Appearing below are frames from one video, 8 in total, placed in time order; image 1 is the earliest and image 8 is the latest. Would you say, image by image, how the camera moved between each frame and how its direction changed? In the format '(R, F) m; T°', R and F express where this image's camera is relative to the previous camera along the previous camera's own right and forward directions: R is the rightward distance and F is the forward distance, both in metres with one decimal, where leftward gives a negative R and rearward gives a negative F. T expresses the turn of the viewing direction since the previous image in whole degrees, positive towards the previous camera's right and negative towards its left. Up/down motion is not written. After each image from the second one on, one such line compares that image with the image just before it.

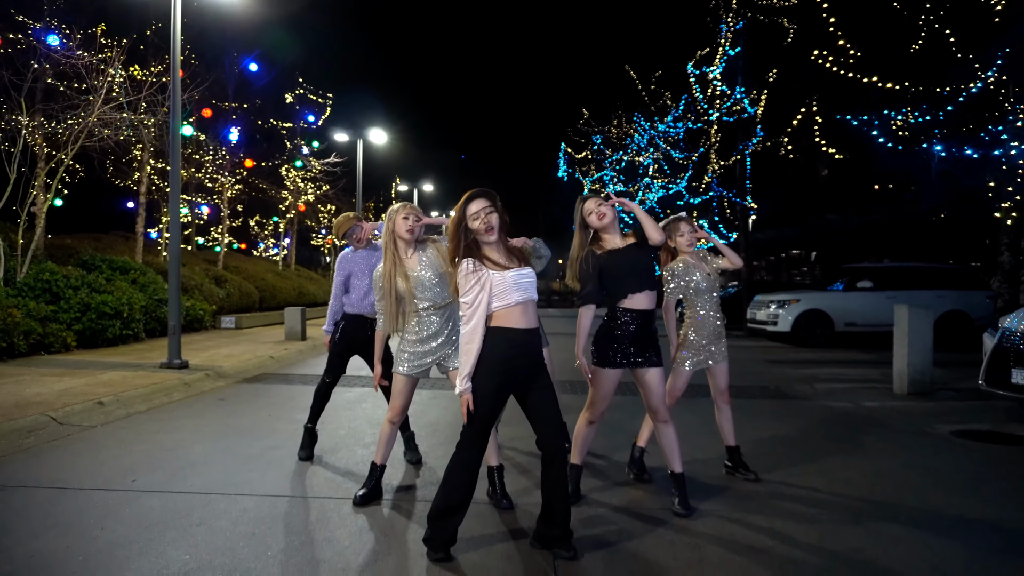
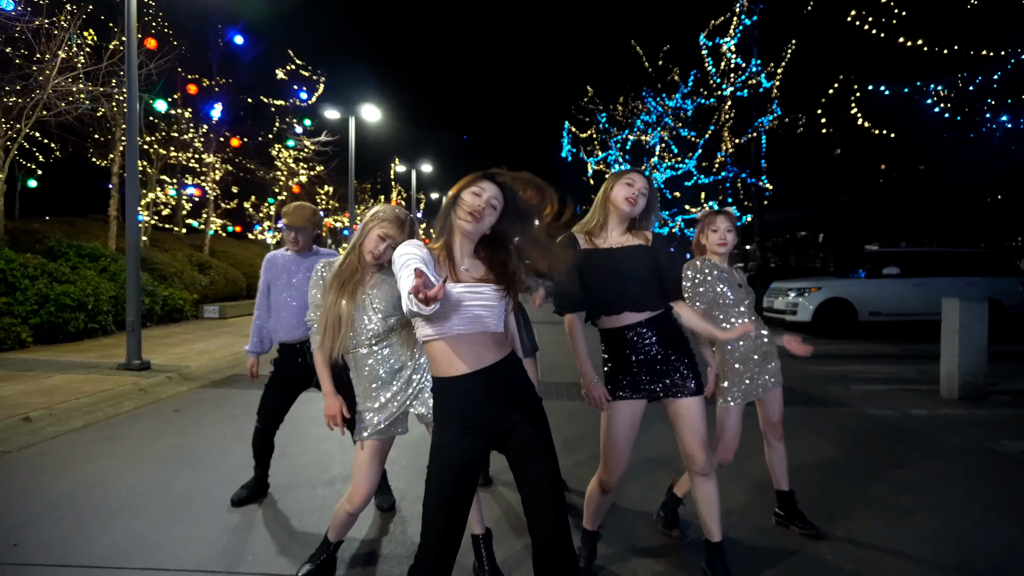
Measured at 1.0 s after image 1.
(0.0, +1.2) m; 0°
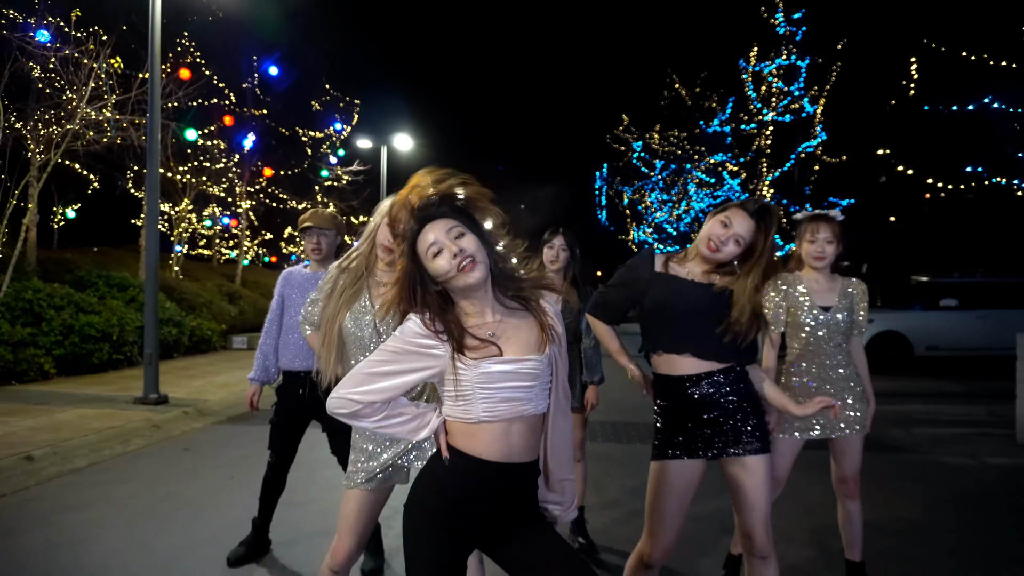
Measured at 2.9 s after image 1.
(0.0, +0.6) m; -3°
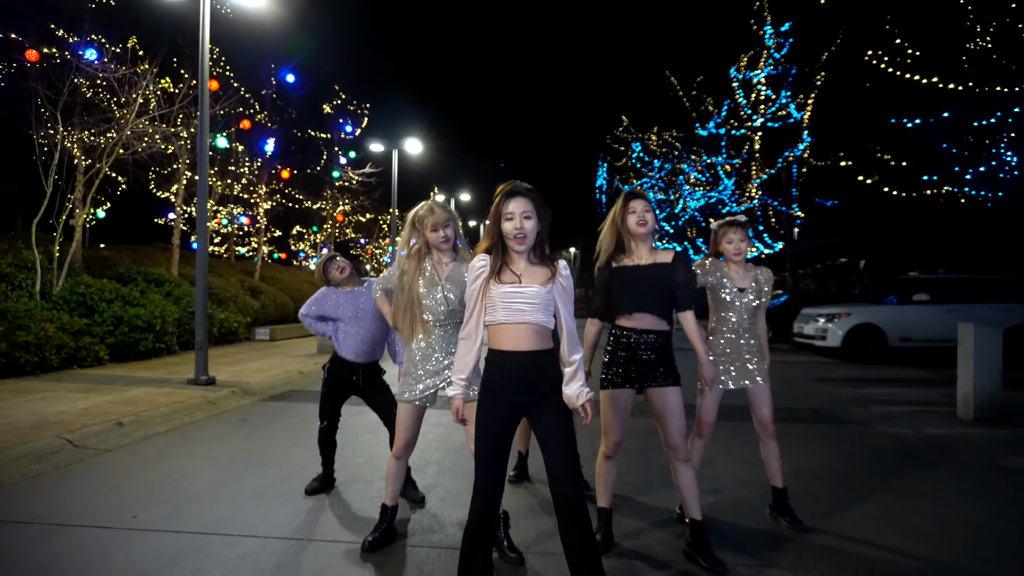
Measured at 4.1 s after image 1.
(-0.1, -1.3) m; 0°
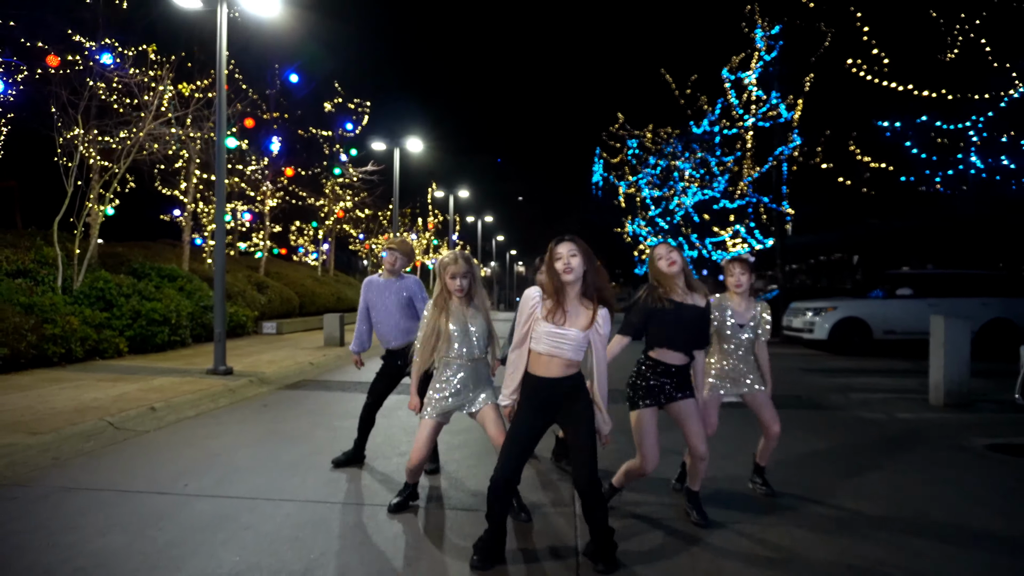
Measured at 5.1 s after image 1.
(-0.1, -0.7) m; 0°
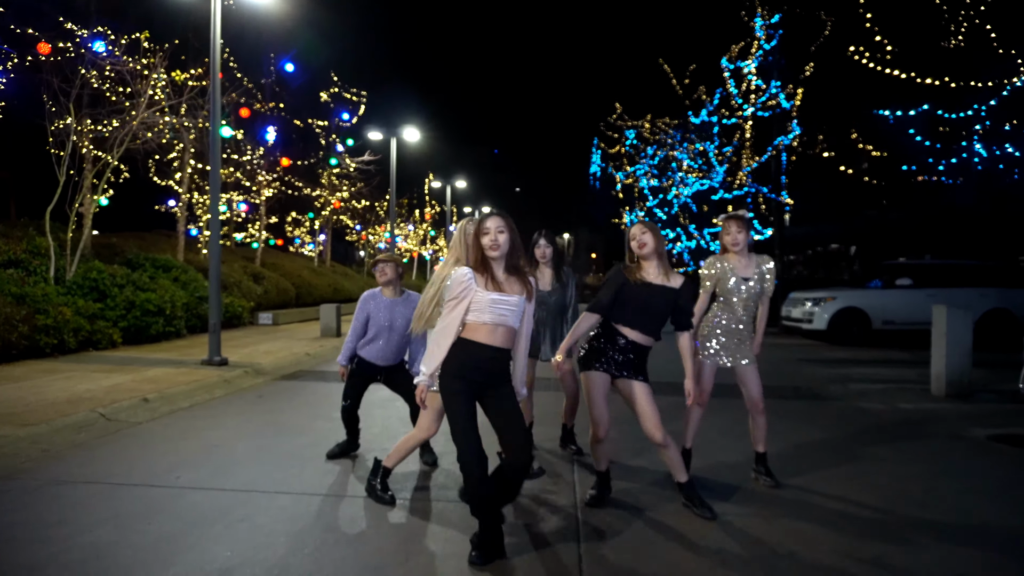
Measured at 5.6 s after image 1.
(0.0, +0.1) m; 0°
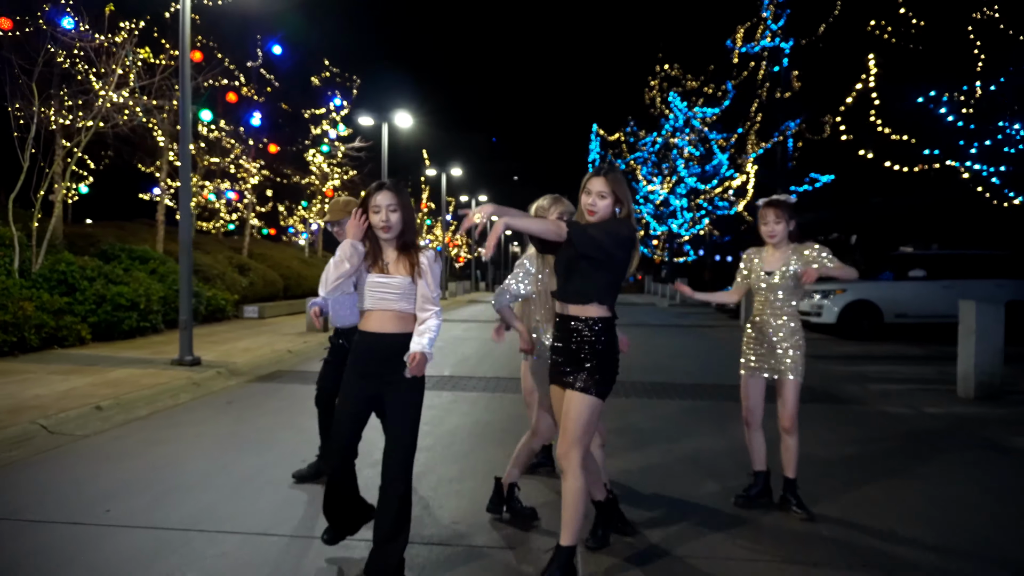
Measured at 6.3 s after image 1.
(+0.1, +0.8) m; 0°
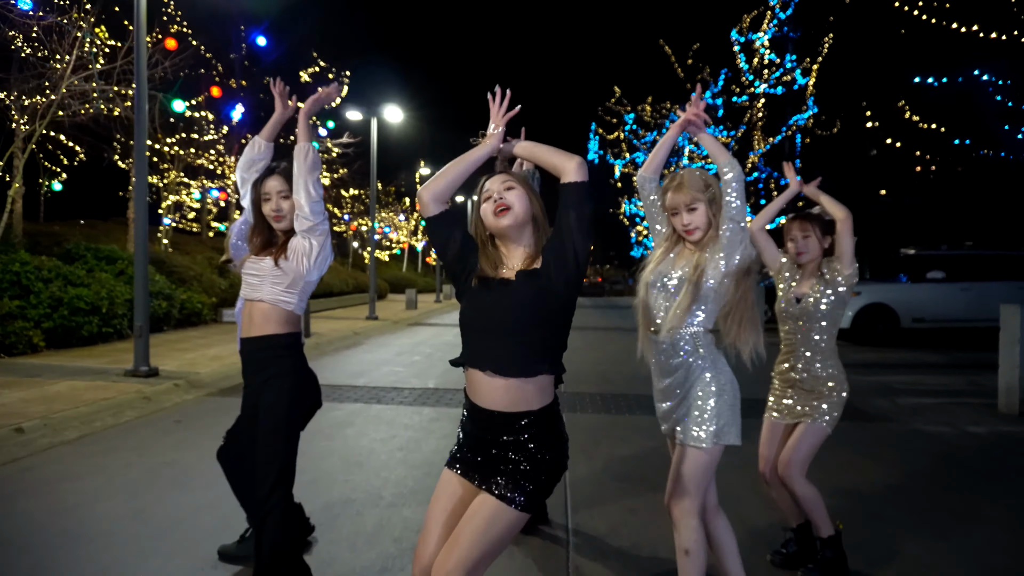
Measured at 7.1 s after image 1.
(+0.1, +1.0) m; 0°
